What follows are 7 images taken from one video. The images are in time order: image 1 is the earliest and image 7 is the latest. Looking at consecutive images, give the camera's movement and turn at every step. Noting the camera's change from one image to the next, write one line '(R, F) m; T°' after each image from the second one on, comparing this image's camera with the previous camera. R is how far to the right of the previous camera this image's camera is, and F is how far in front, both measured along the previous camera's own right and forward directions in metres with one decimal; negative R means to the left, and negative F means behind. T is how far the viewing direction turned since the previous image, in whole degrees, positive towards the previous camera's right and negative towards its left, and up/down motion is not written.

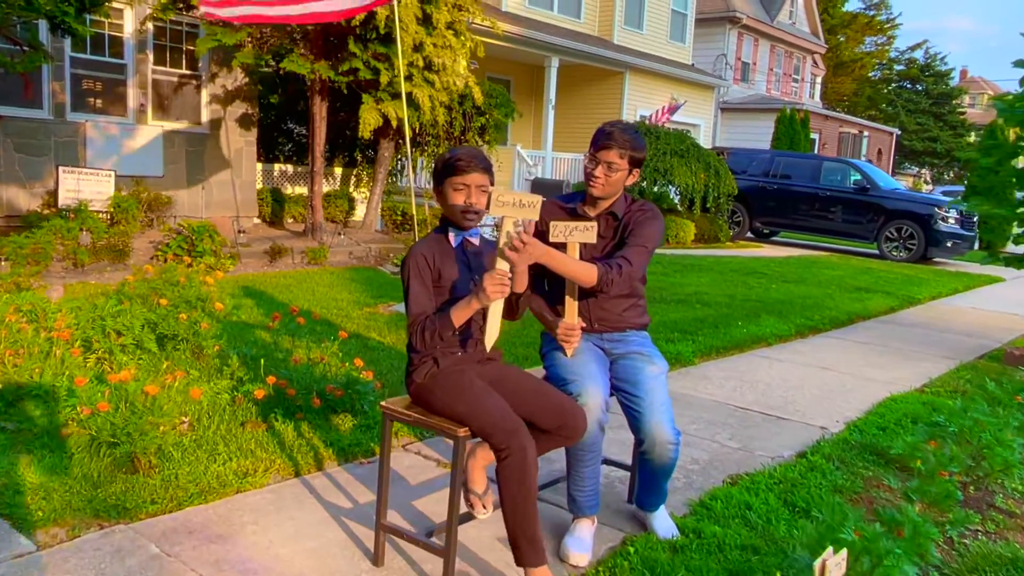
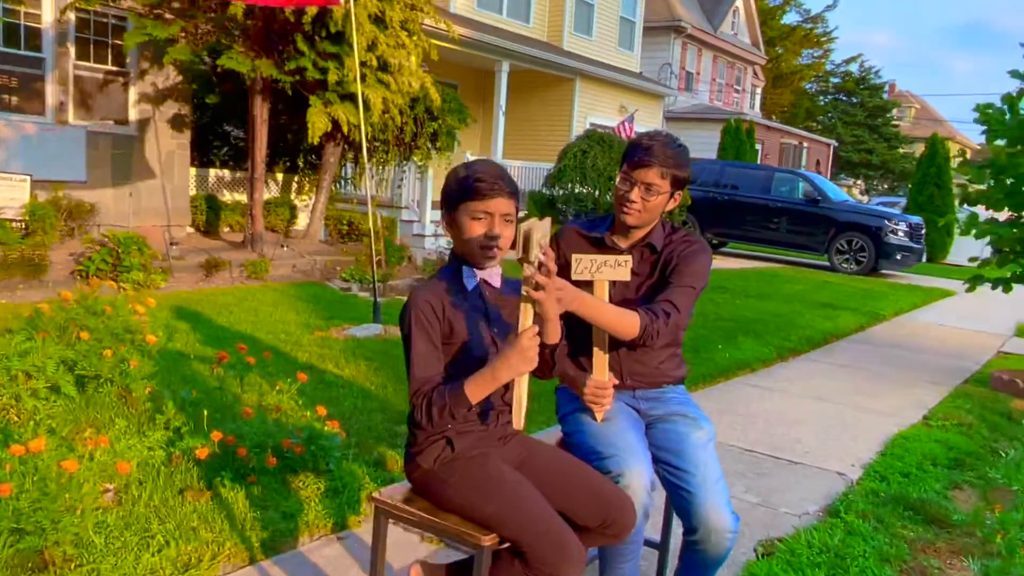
(-0.2, +0.6) m; +4°
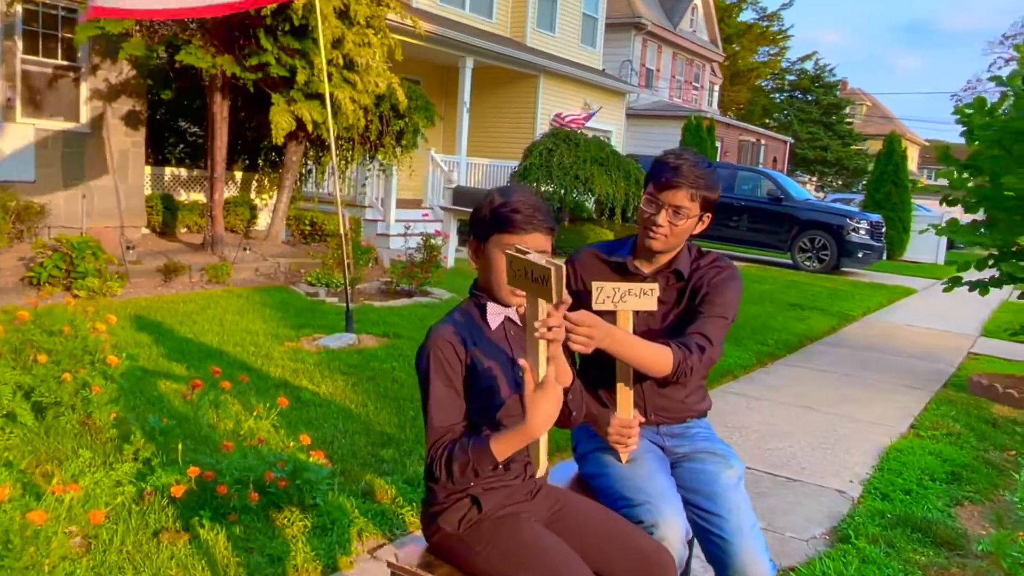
(-0.2, +0.2) m; +3°
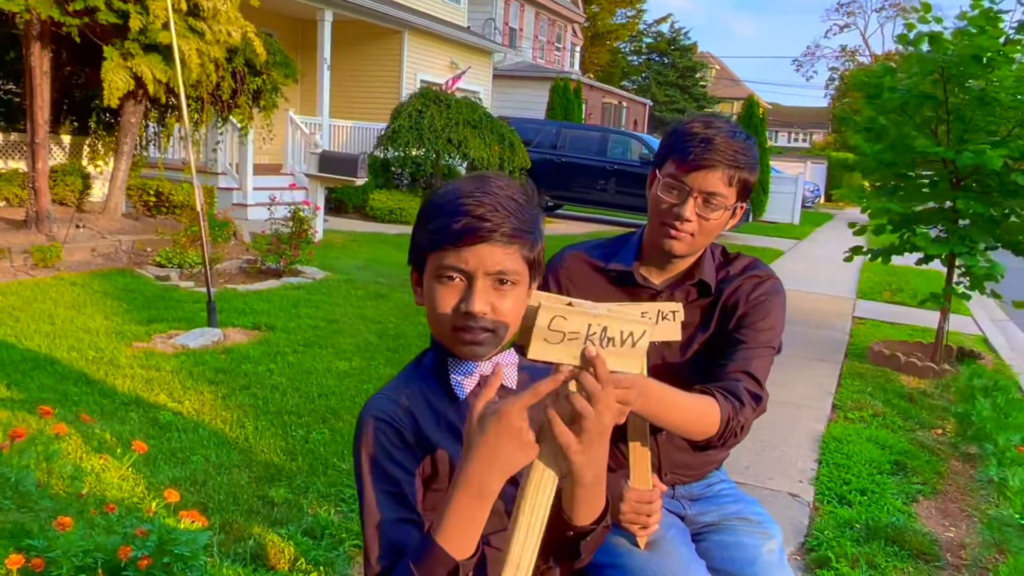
(-0.2, +0.7) m; +9°
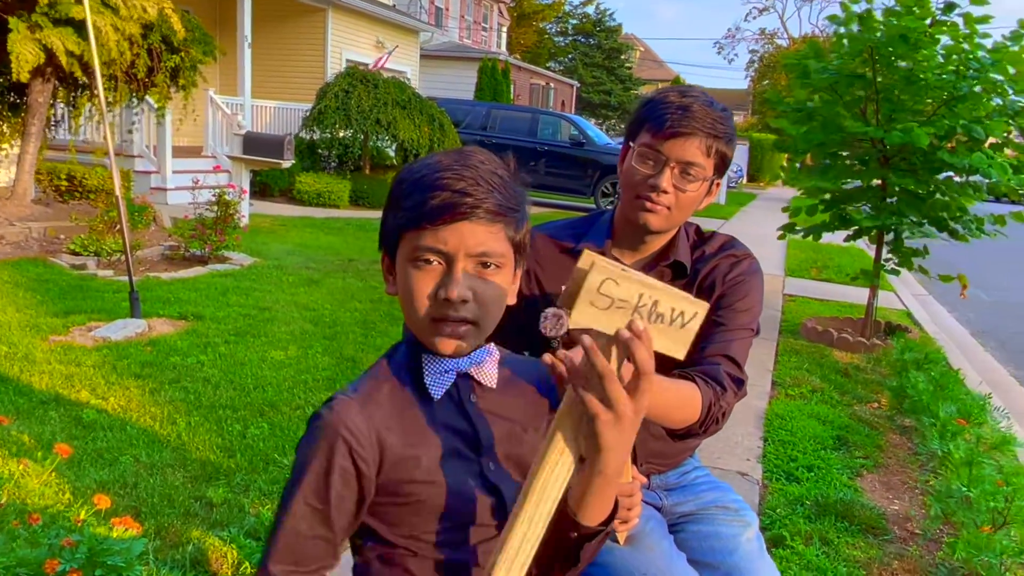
(-0.1, +0.1) m; +5°
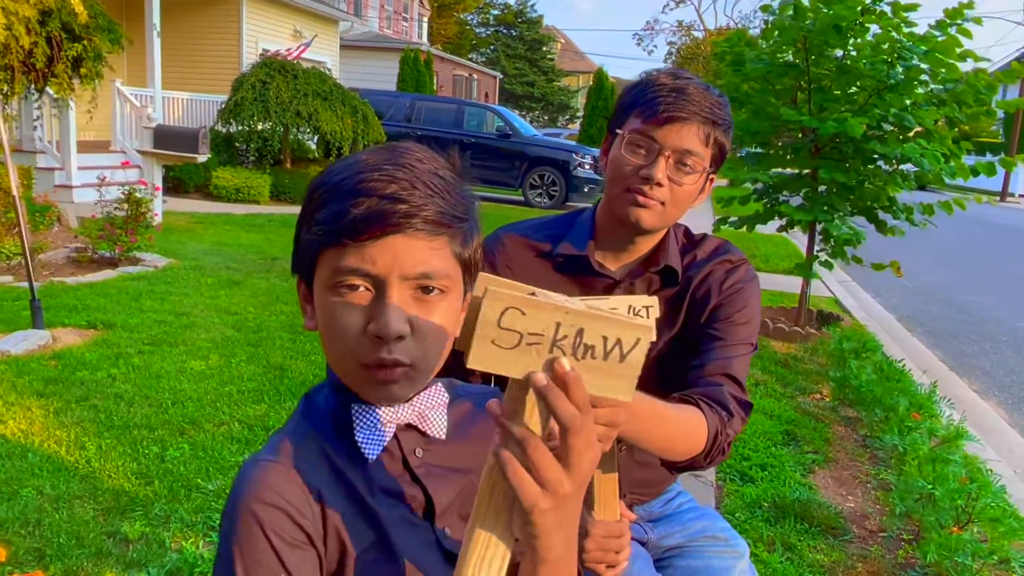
(-0.1, +0.2) m; +5°
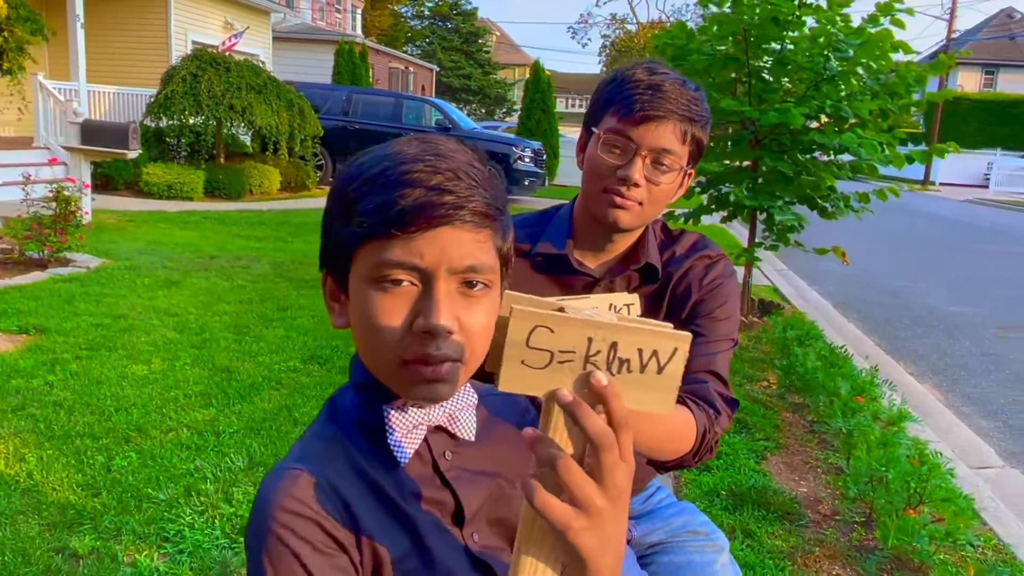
(-0.1, 0.0) m; +4°
